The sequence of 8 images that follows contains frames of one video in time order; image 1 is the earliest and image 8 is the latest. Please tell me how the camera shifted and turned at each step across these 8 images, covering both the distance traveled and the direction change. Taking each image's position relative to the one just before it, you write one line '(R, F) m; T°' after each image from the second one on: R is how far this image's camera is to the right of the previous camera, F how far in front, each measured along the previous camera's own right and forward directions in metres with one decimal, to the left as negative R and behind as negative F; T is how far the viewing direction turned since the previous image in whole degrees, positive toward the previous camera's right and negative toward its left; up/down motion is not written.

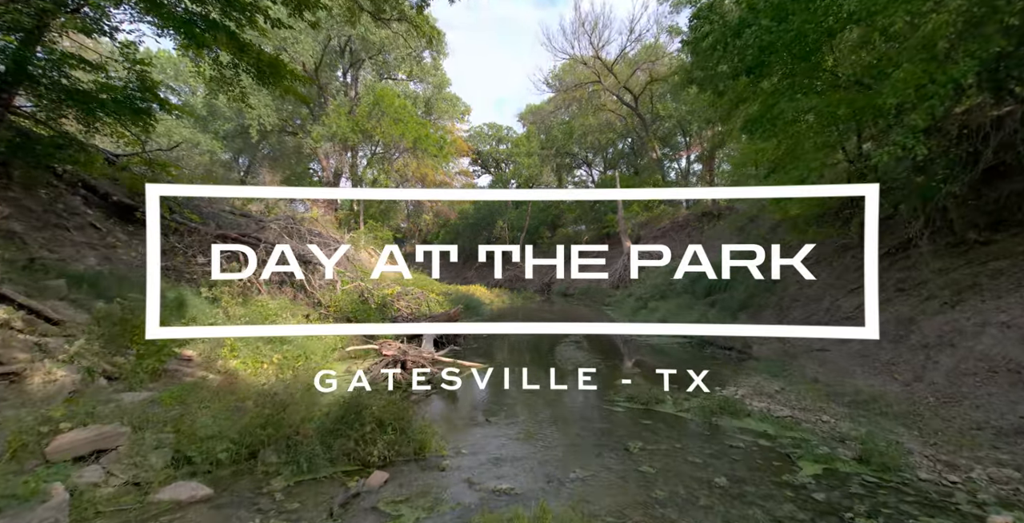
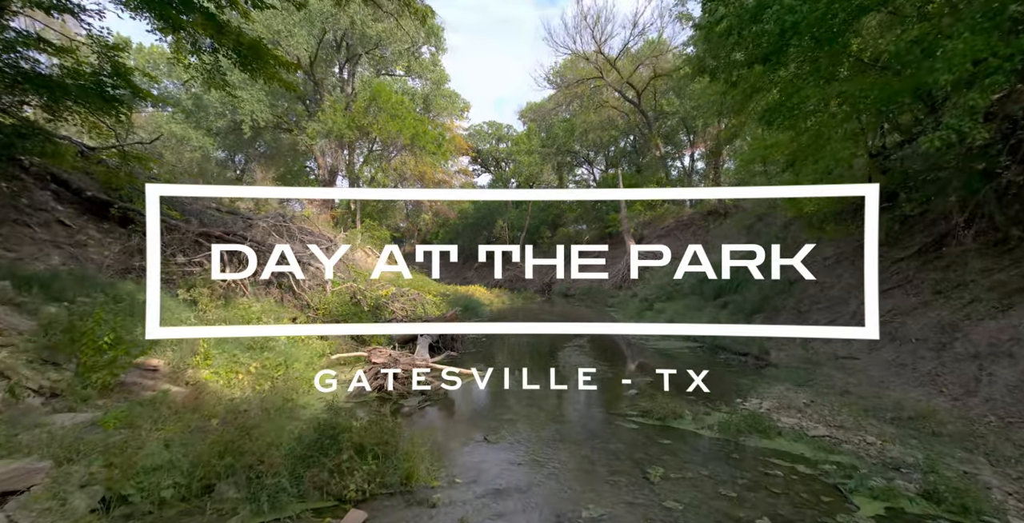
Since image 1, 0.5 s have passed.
(0.0, +0.6) m; 0°
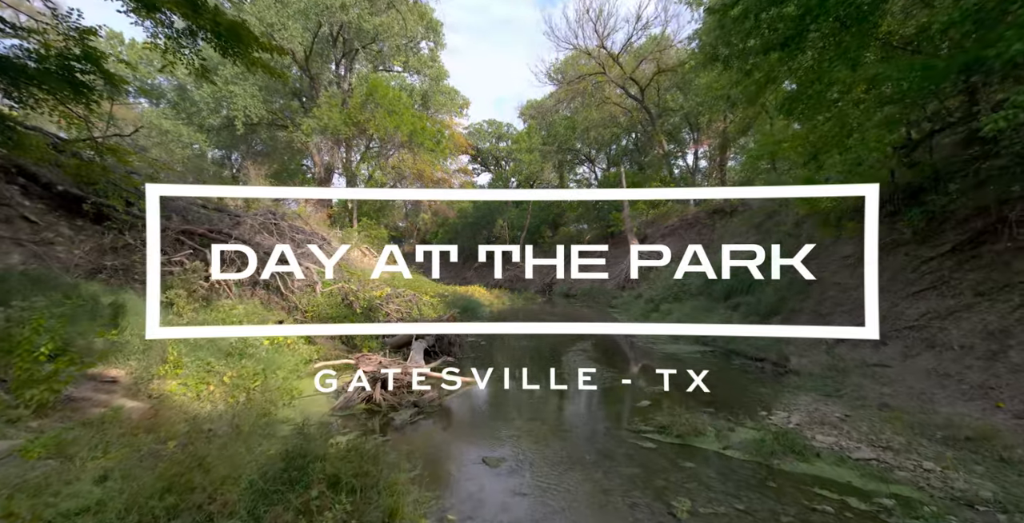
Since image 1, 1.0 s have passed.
(0.0, +0.6) m; 0°
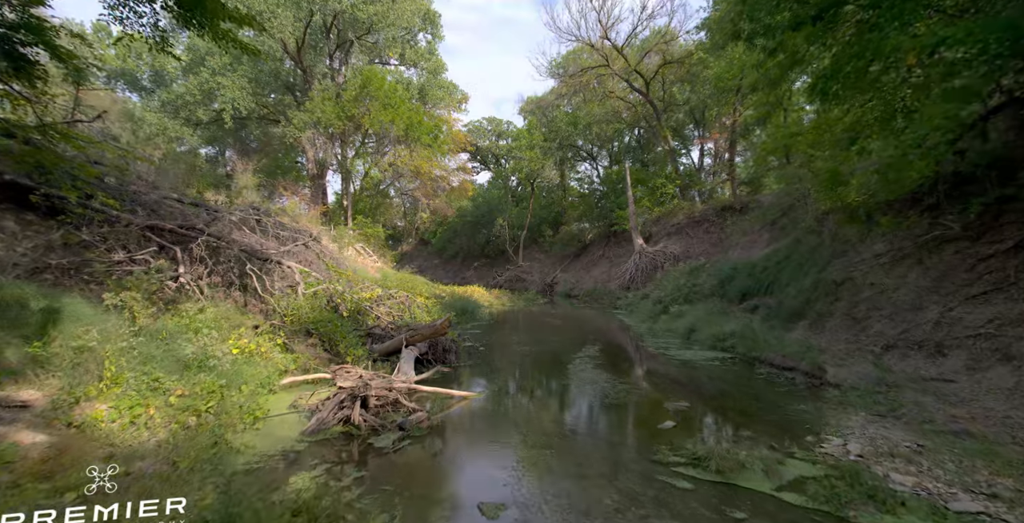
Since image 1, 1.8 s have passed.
(0.0, +0.9) m; 0°
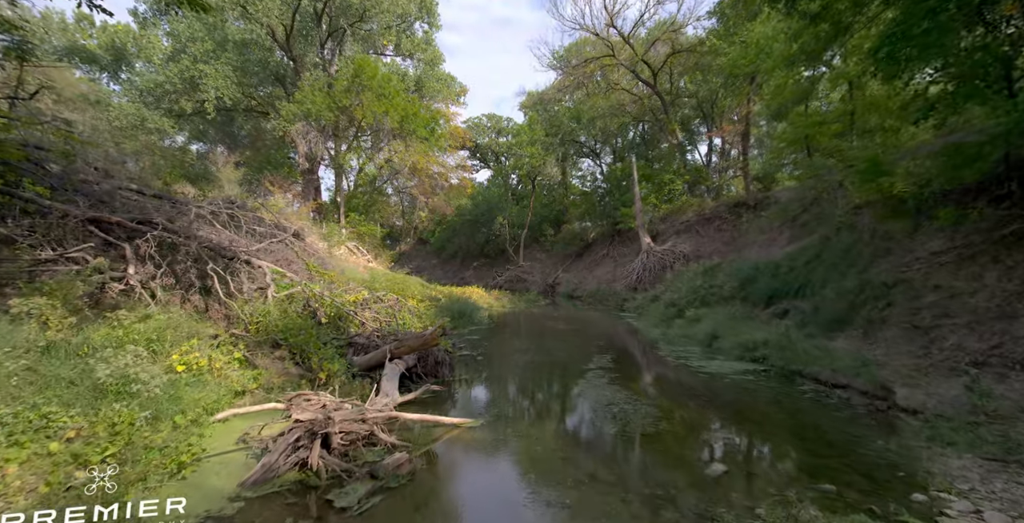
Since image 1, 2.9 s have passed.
(0.0, +1.2) m; 0°
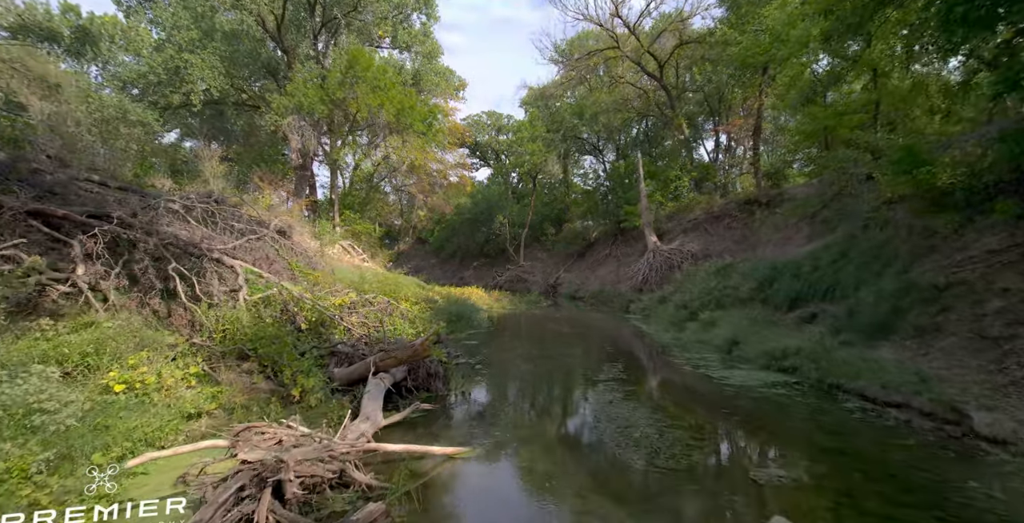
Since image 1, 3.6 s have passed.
(0.0, +0.9) m; 0°
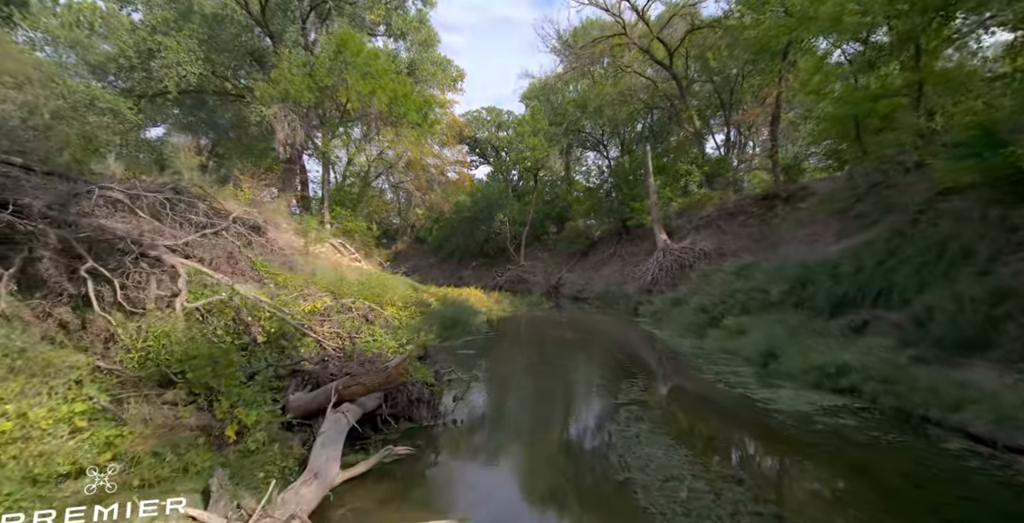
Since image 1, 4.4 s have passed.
(0.0, +1.4) m; 0°
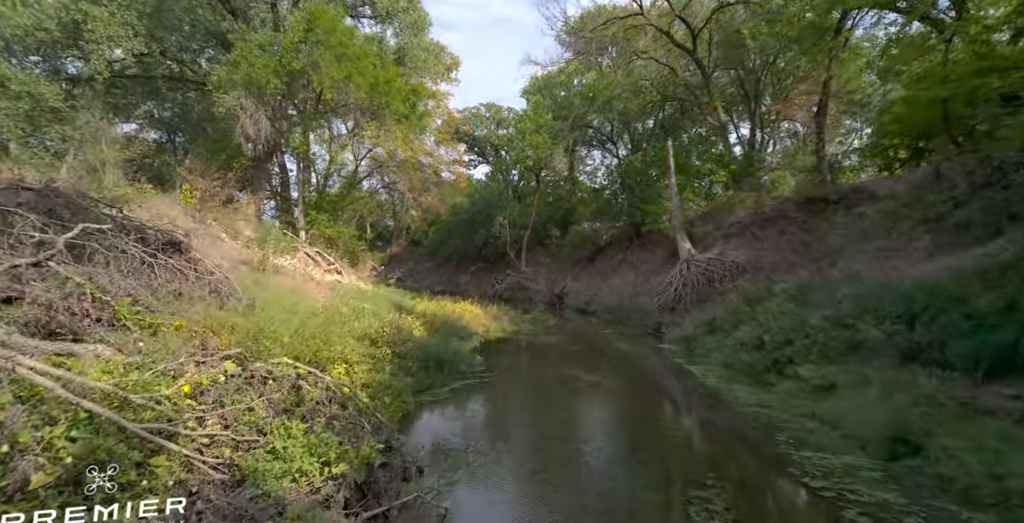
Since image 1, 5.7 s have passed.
(-0.1, +3.1) m; 0°
